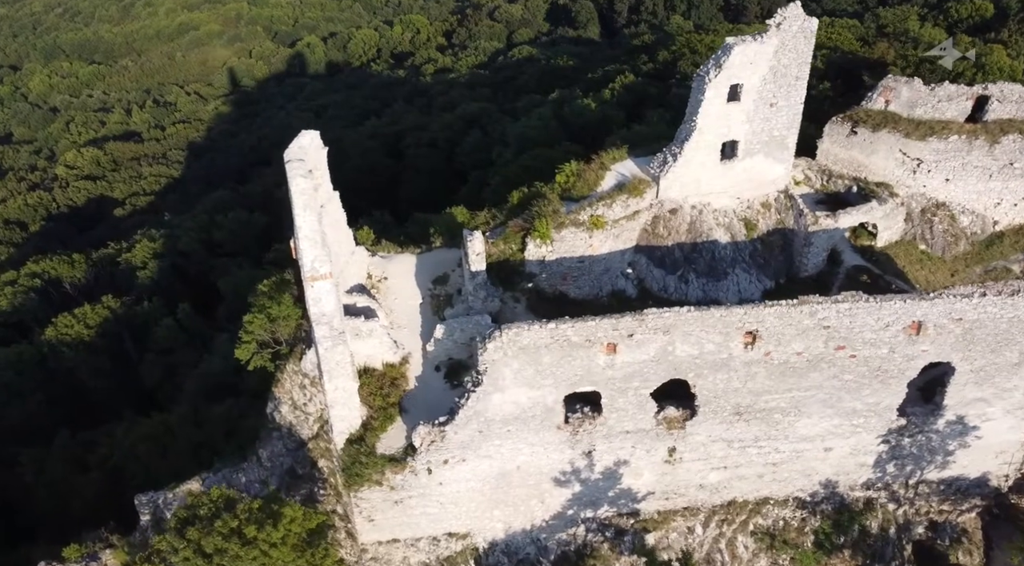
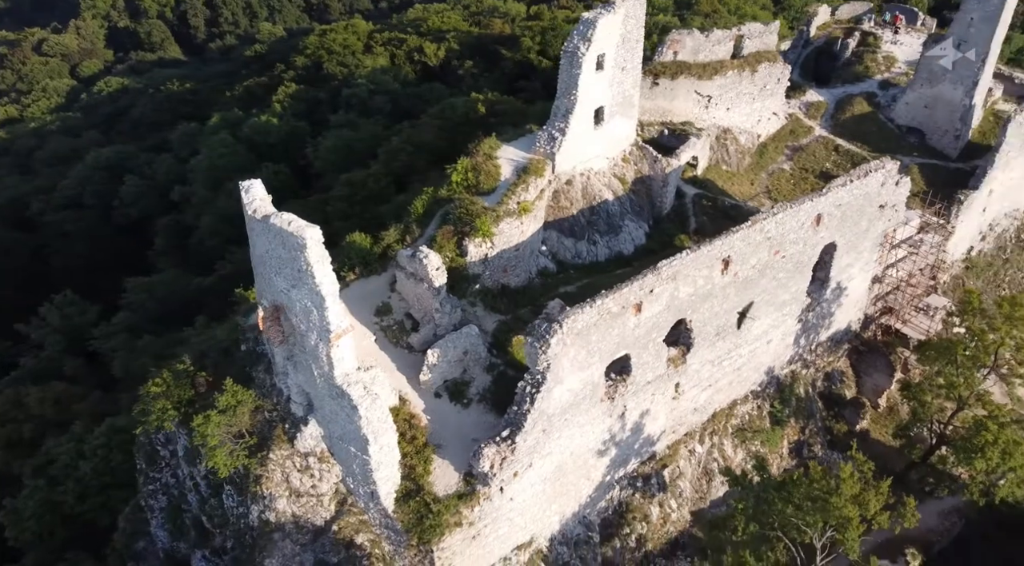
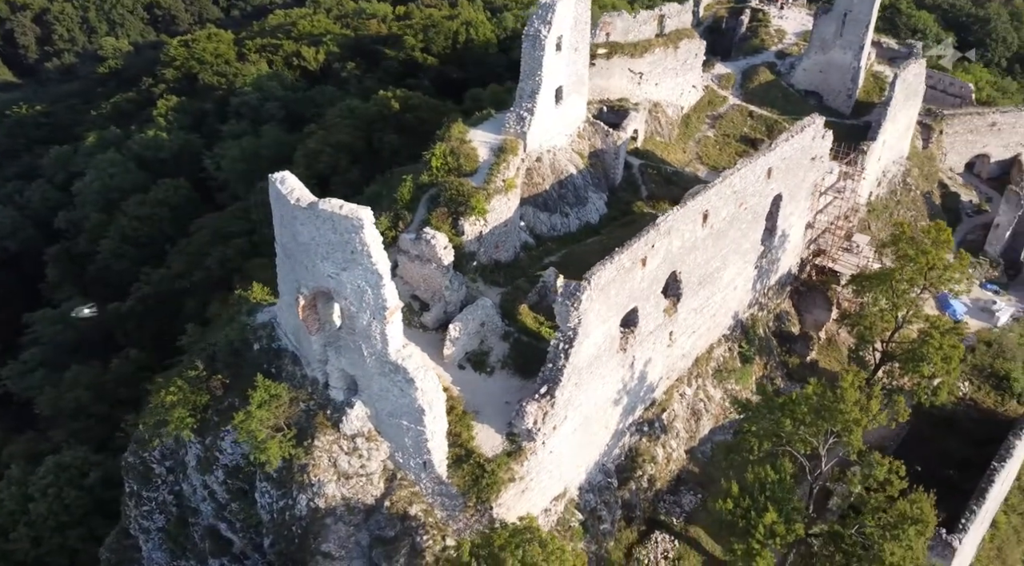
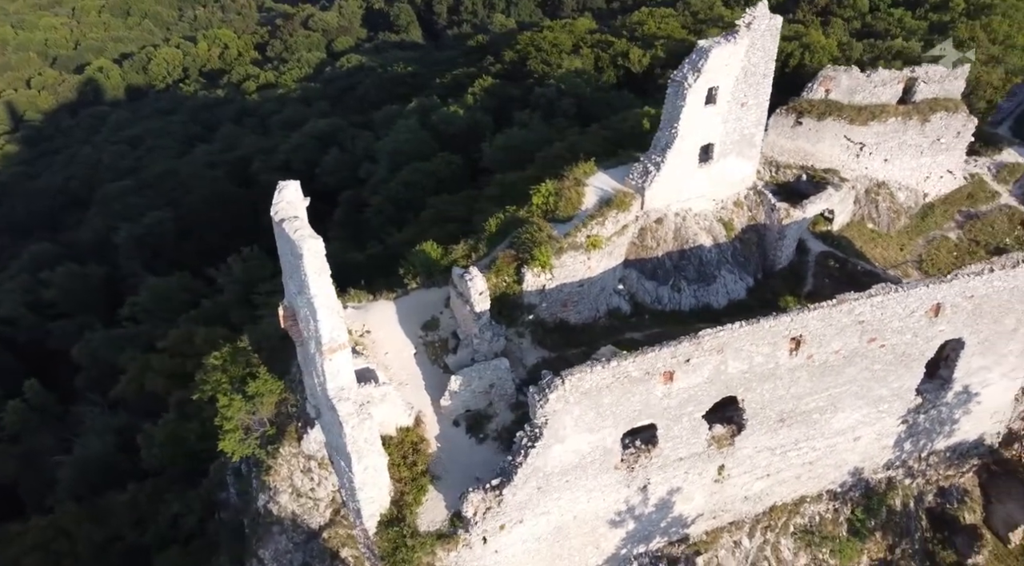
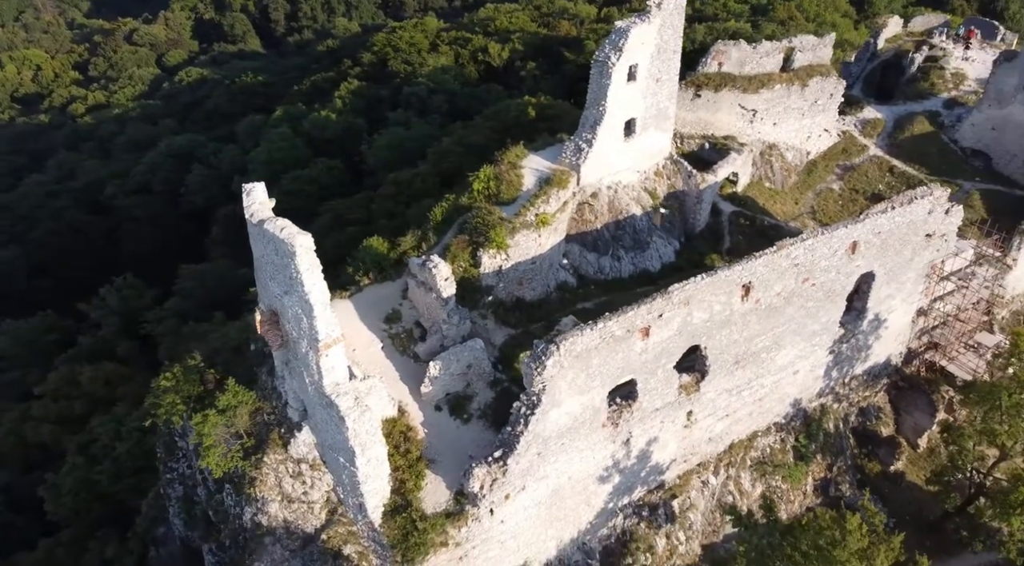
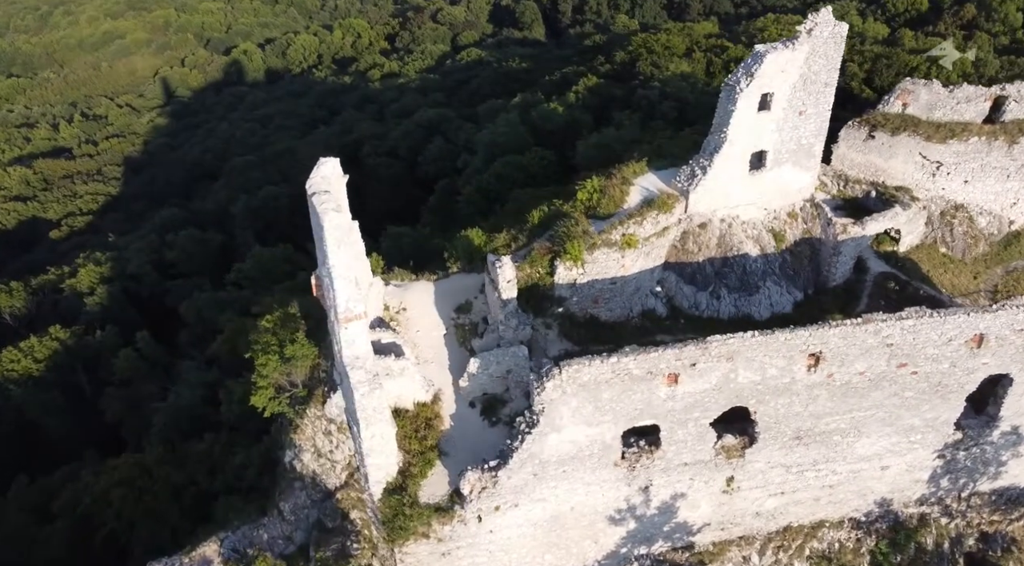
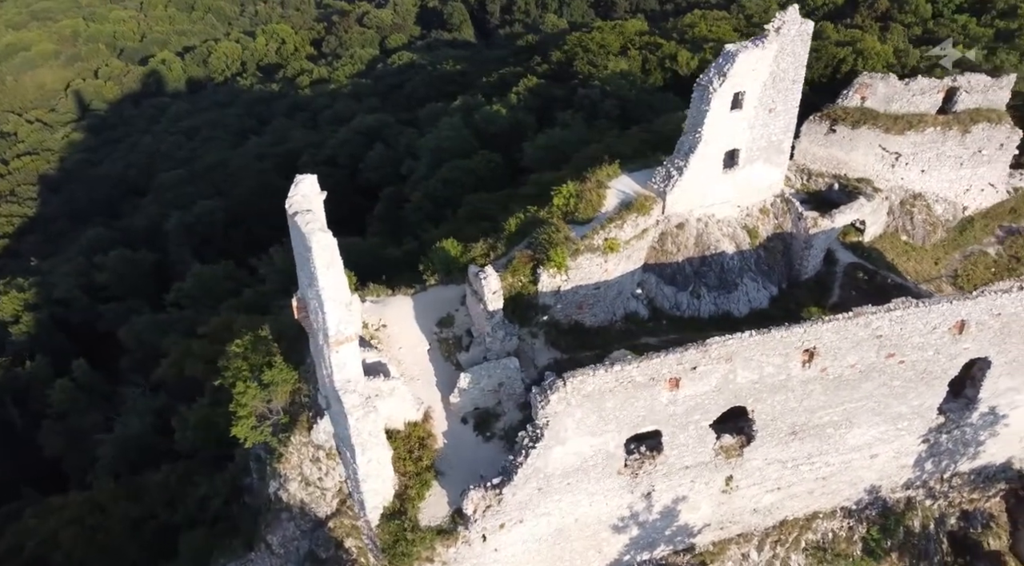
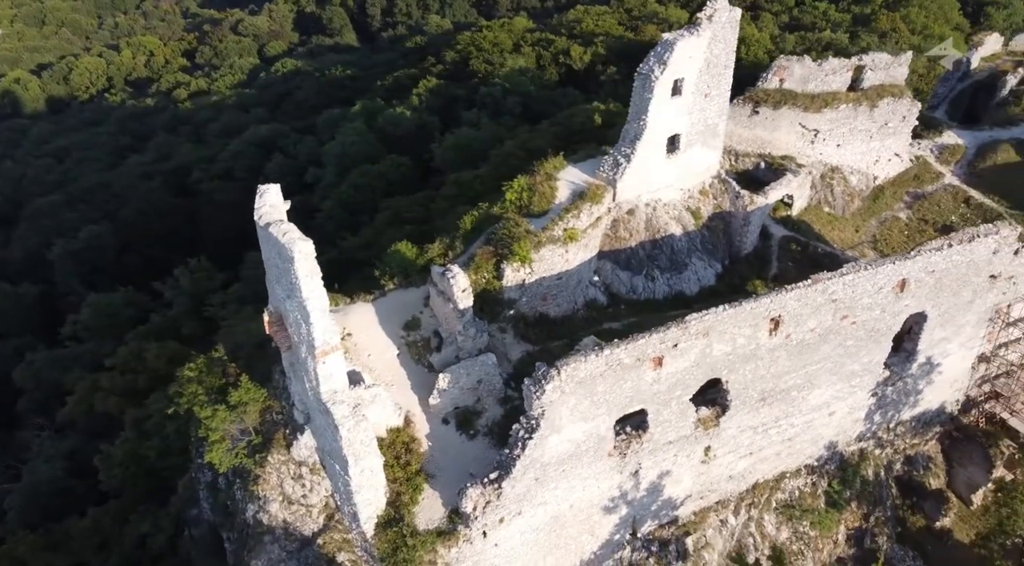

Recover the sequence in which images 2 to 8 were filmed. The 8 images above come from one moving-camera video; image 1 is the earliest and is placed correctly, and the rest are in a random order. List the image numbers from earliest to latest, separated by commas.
6, 7, 4, 8, 5, 2, 3
